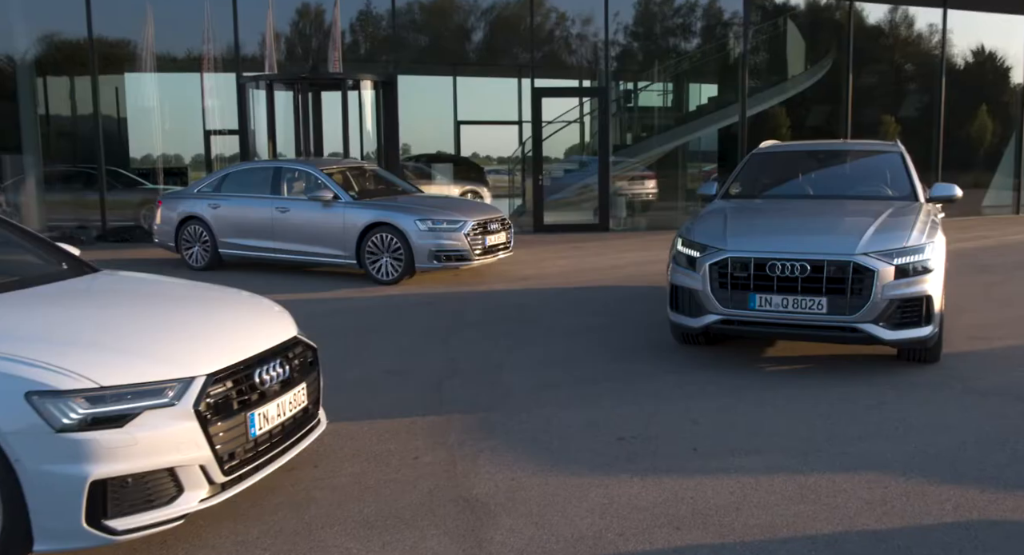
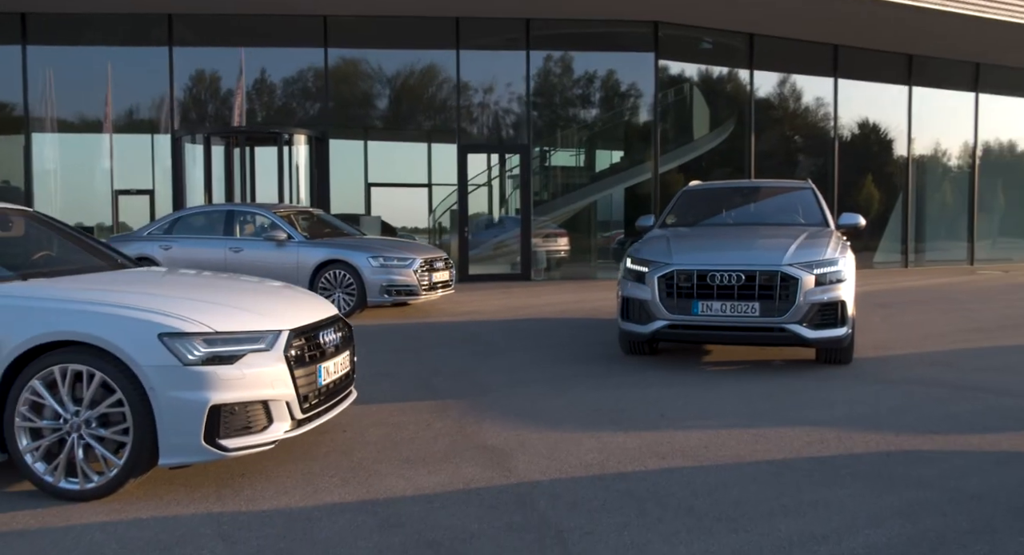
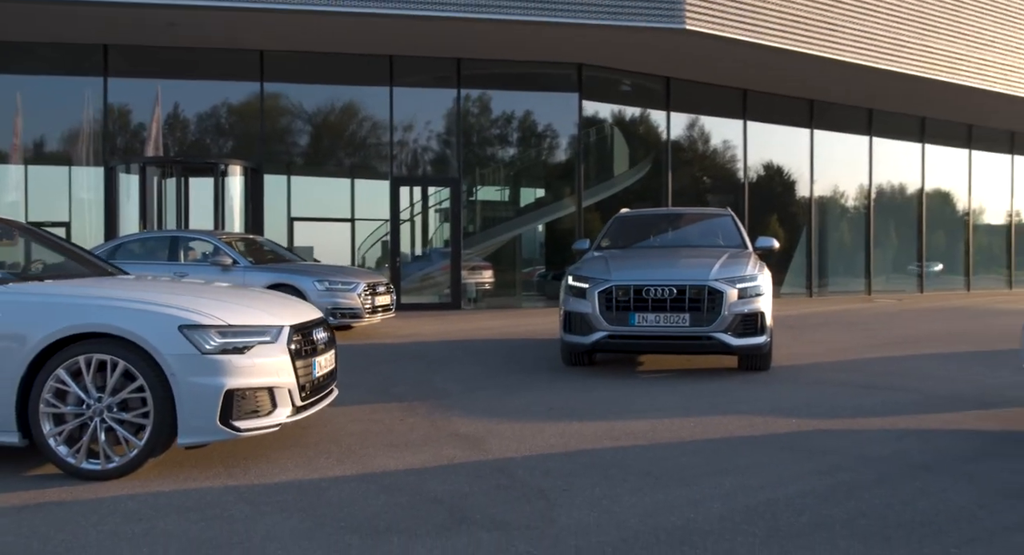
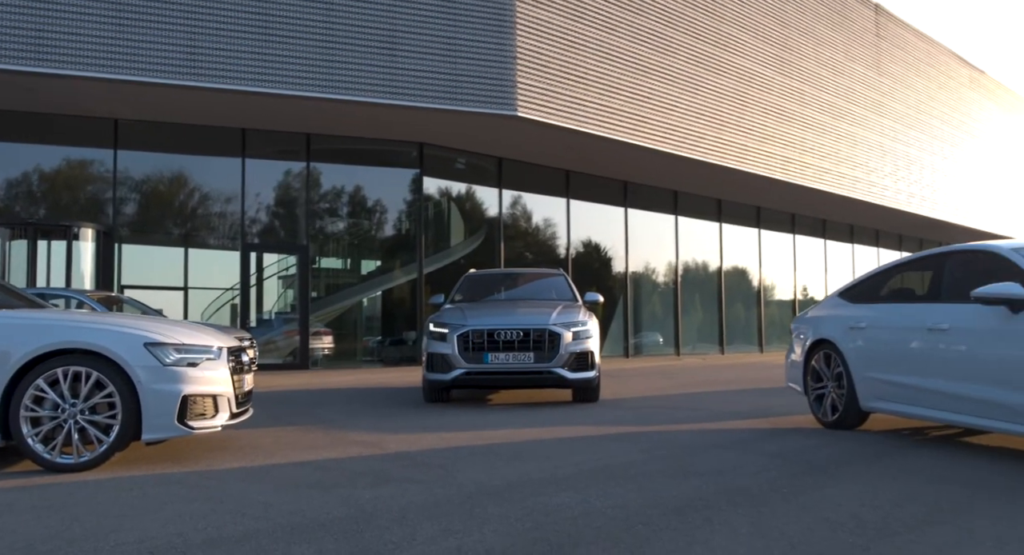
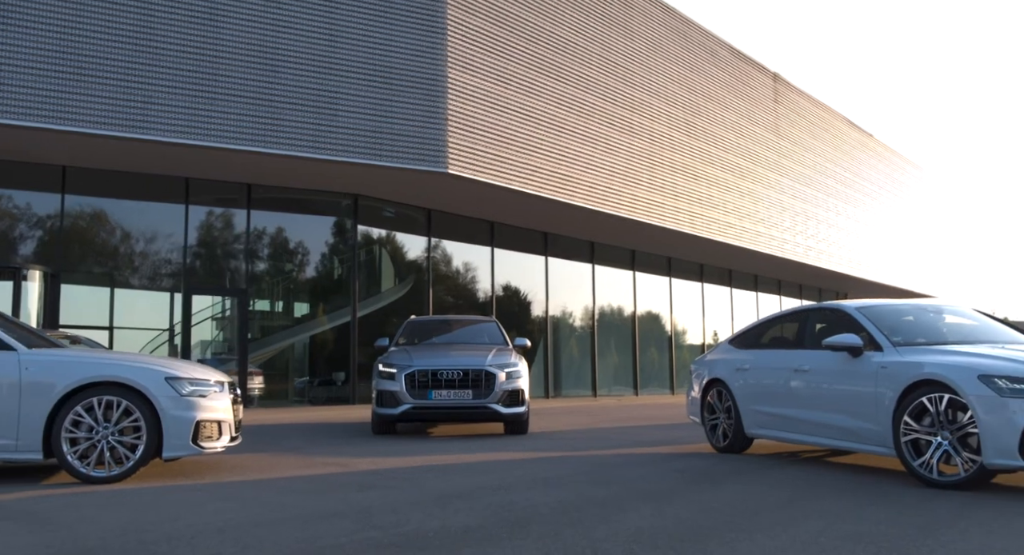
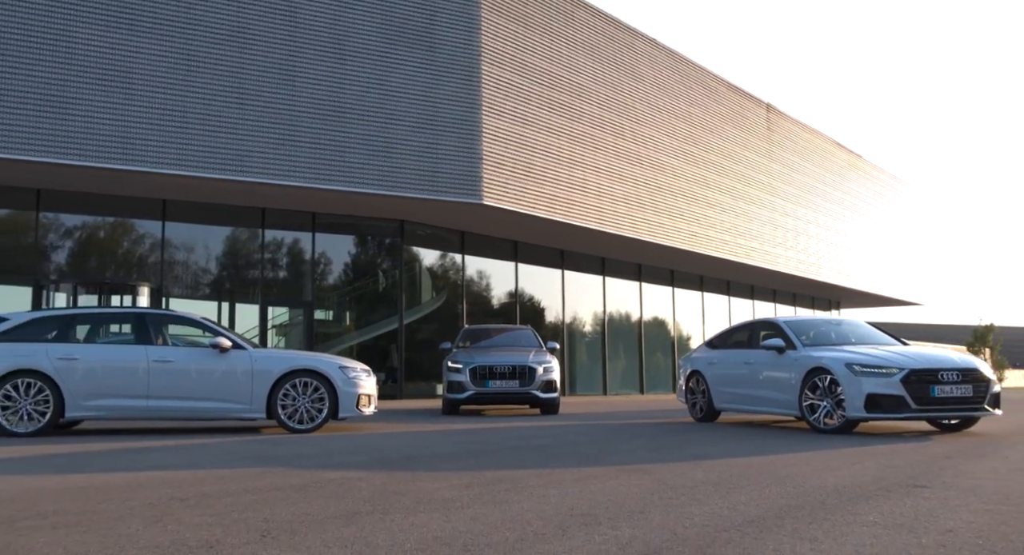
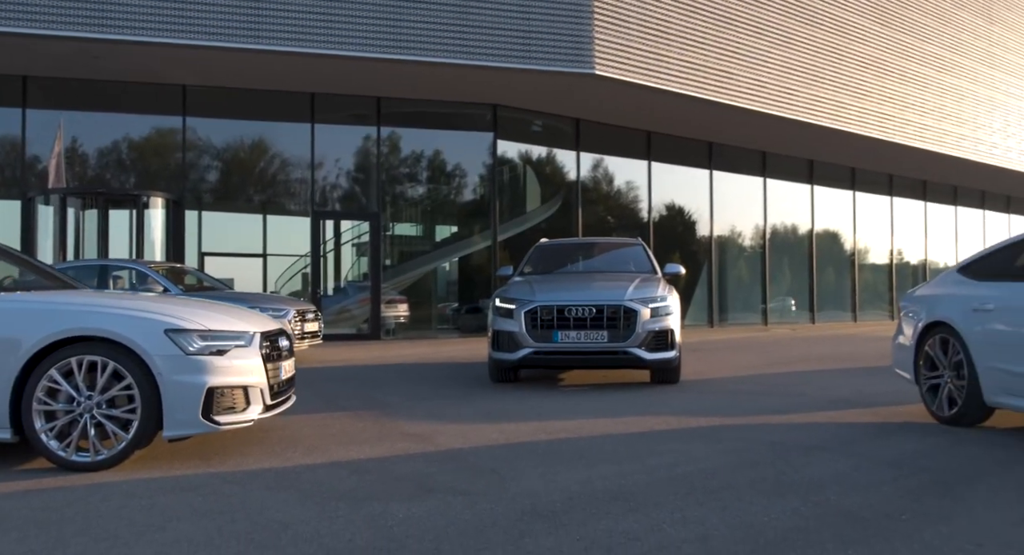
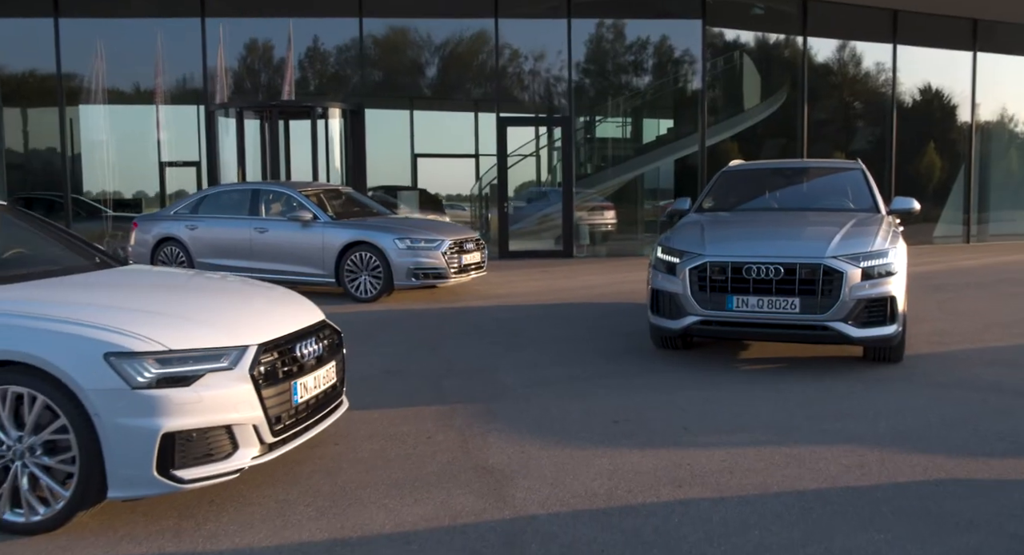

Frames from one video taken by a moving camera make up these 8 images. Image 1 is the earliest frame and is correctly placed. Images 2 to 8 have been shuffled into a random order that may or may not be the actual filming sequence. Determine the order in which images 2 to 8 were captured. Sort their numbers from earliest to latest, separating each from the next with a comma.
8, 2, 3, 7, 4, 5, 6
